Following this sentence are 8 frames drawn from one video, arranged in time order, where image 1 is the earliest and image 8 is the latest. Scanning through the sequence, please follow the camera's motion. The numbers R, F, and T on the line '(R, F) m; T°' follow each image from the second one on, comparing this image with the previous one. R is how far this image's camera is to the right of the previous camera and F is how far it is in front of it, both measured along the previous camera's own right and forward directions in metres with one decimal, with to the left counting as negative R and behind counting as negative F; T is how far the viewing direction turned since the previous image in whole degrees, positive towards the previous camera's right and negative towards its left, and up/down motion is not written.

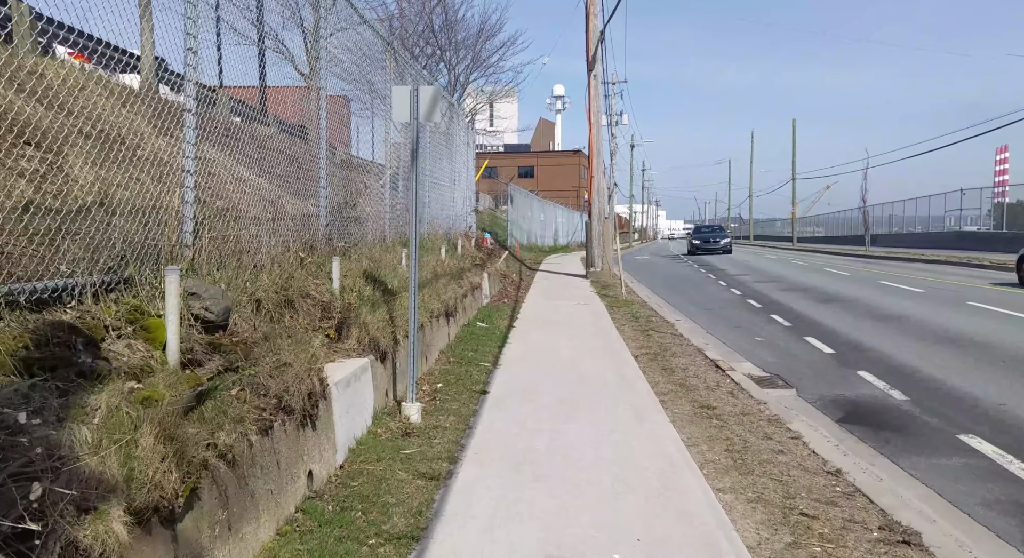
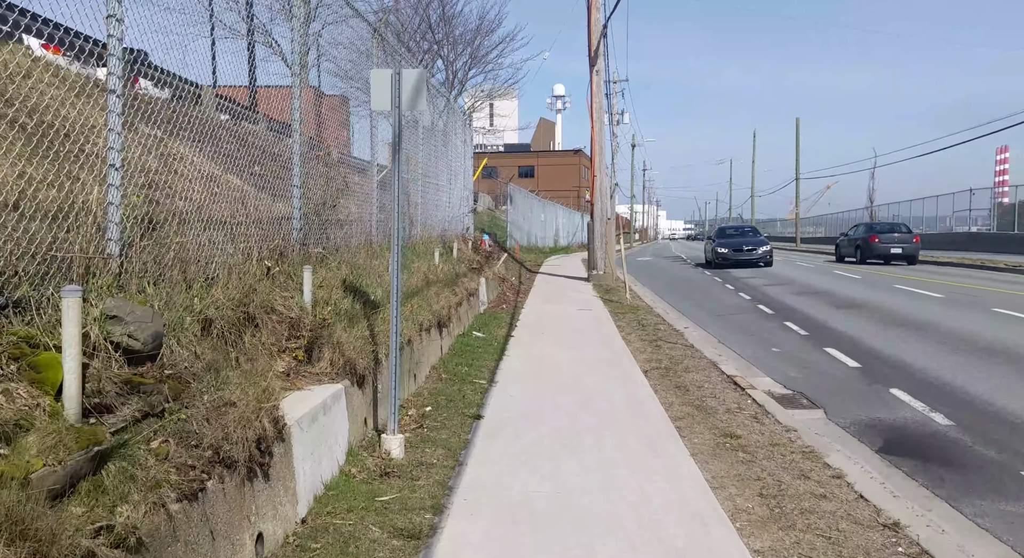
(0.0, +0.9) m; 0°
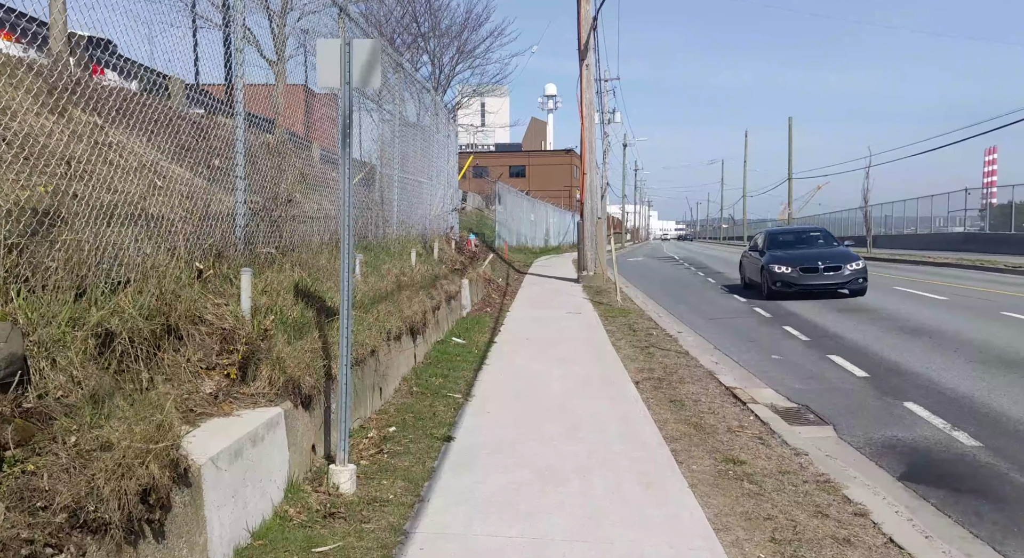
(+0.1, +0.8) m; +1°
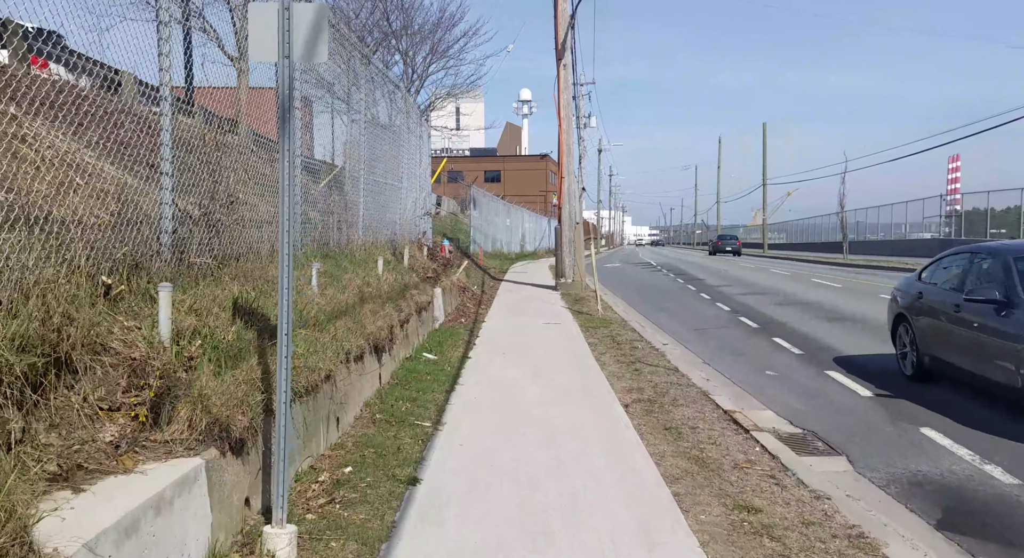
(0.0, +0.9) m; +2°
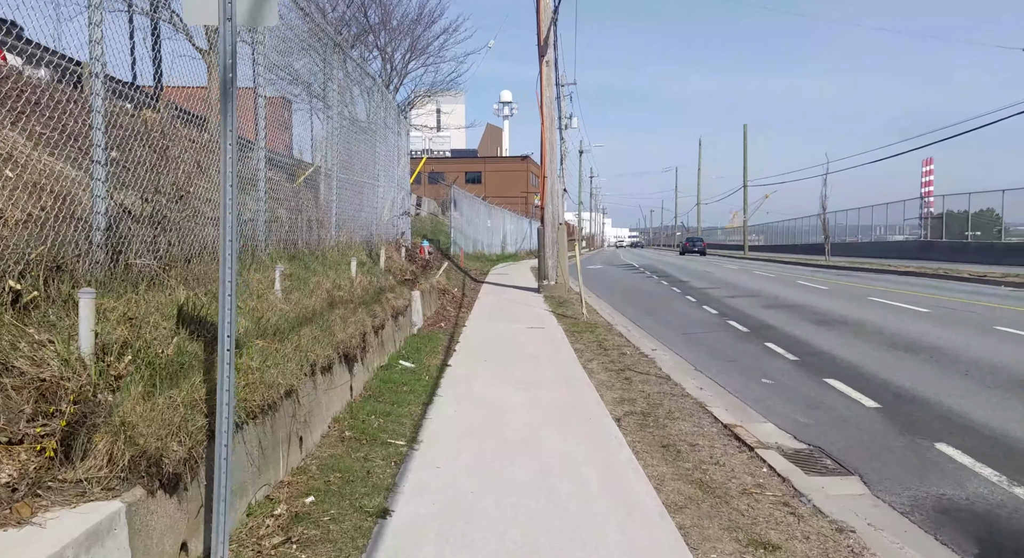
(0.0, +0.6) m; +1°
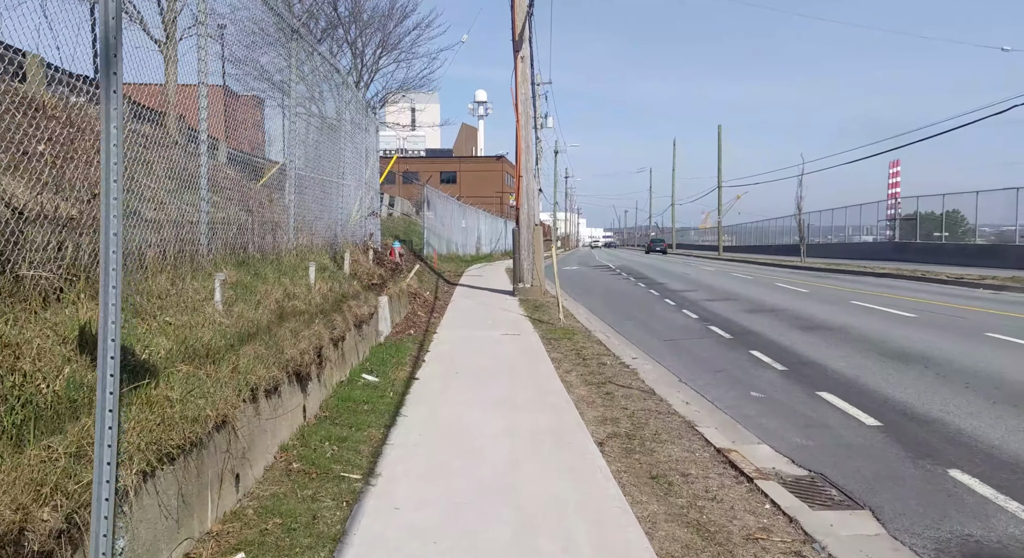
(0.0, +0.7) m; +2°
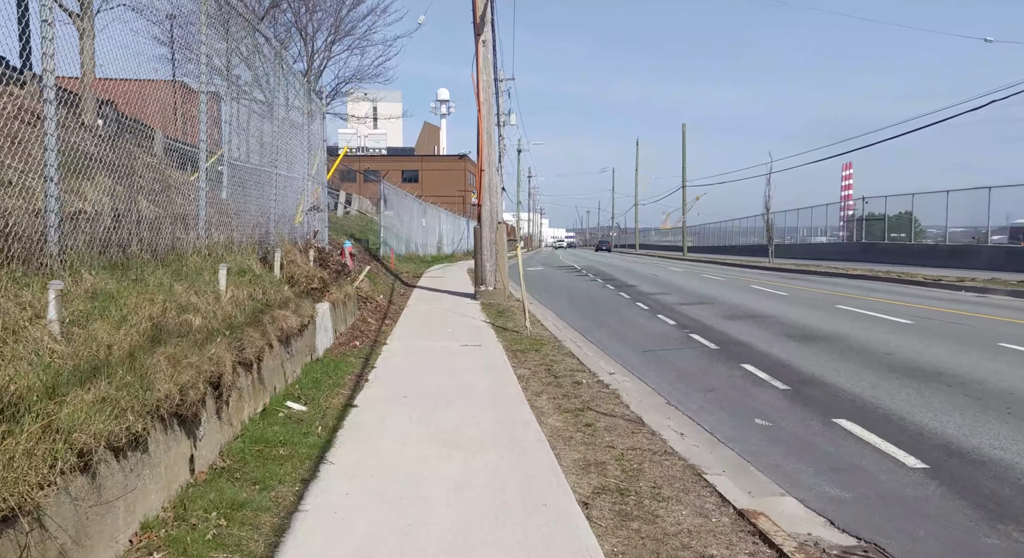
(0.0, +1.7) m; +2°
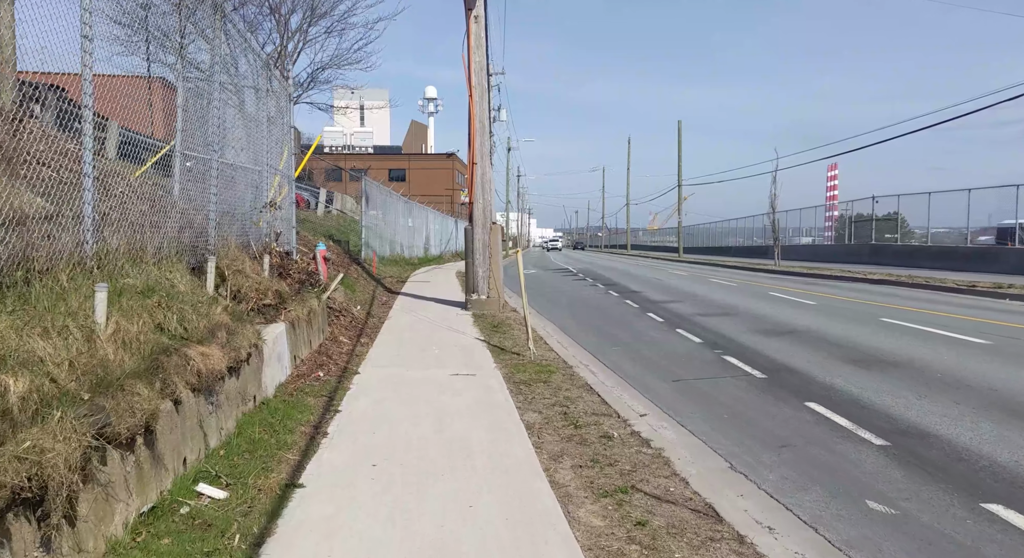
(-0.2, +2.4) m; +1°
